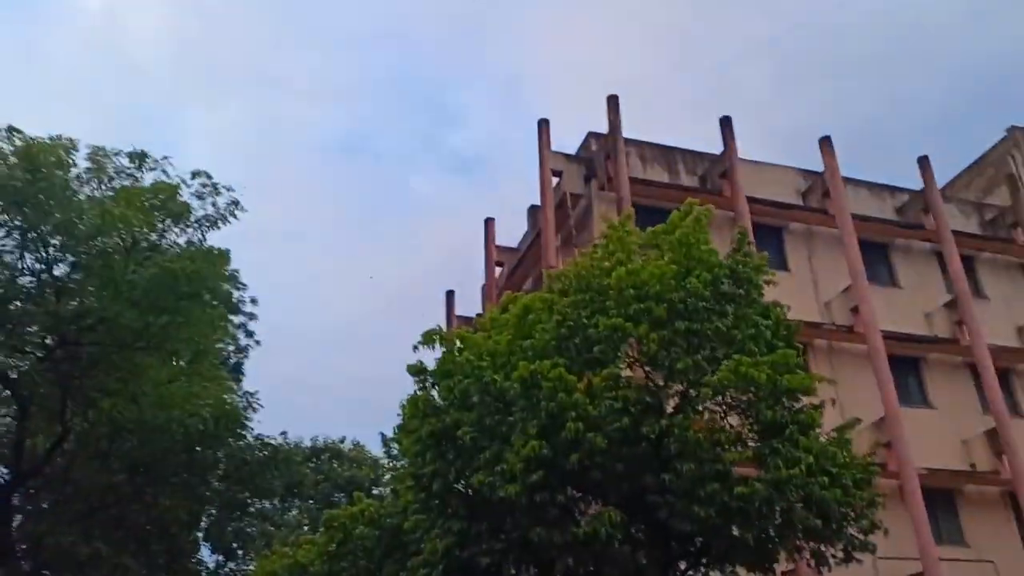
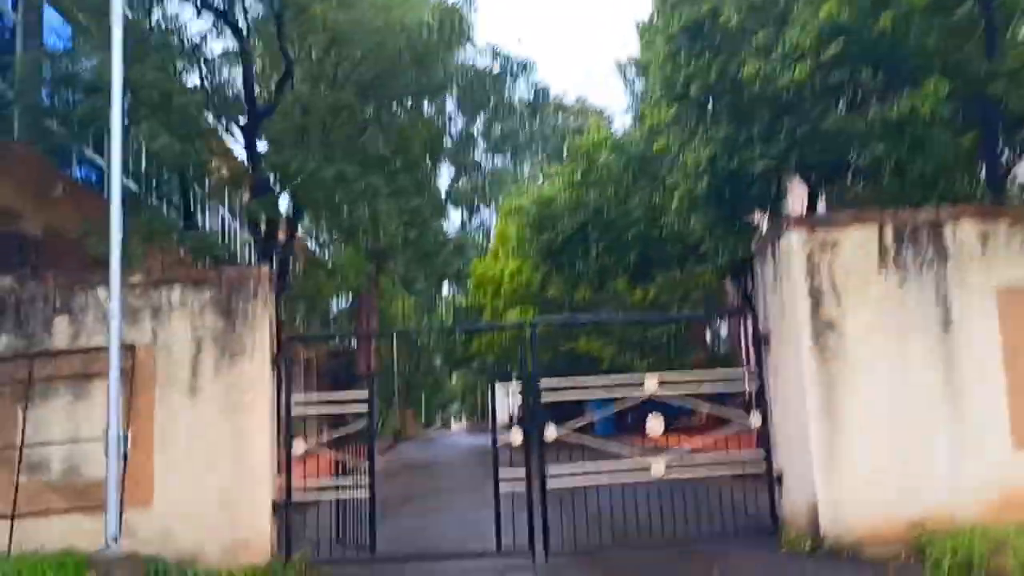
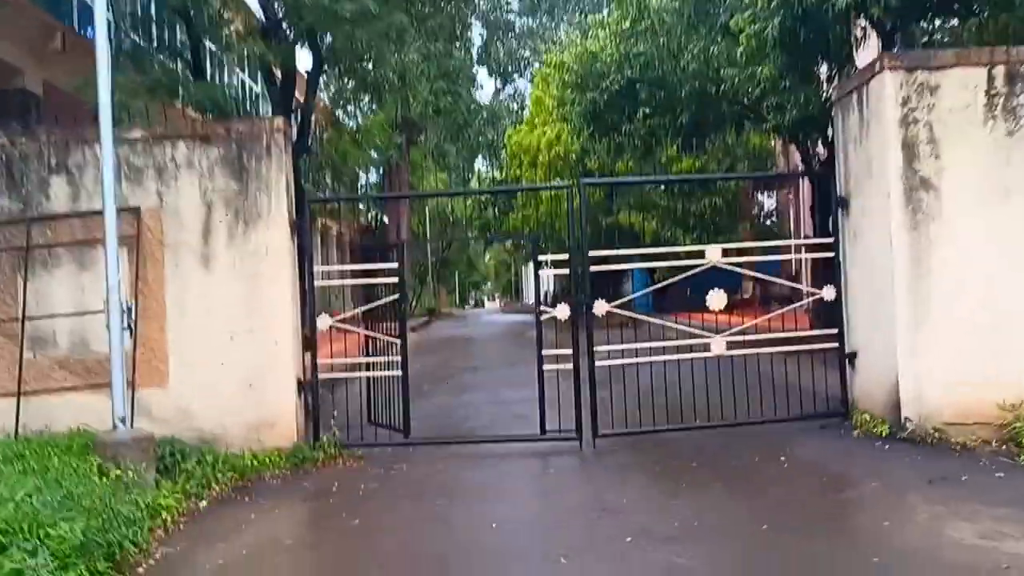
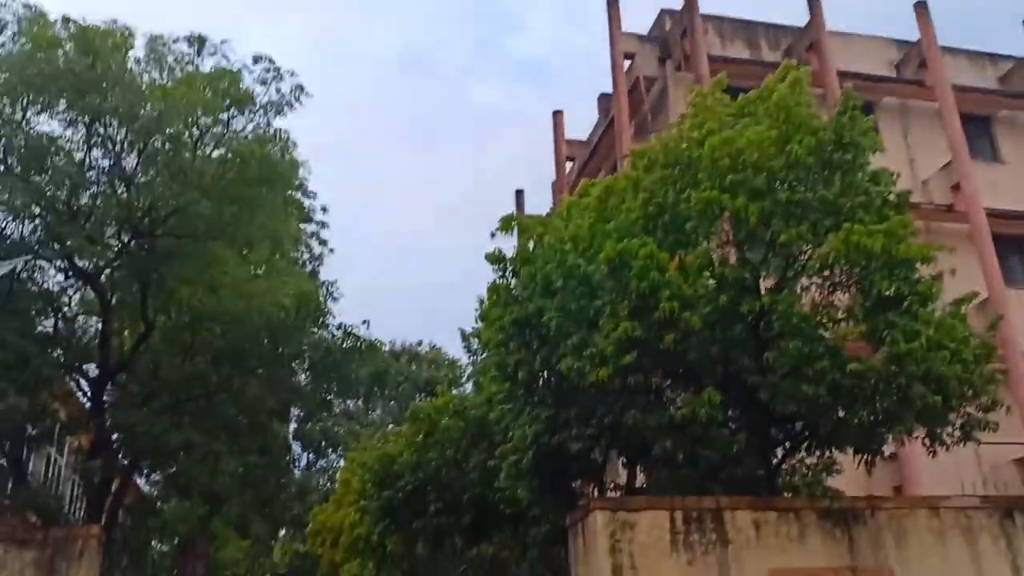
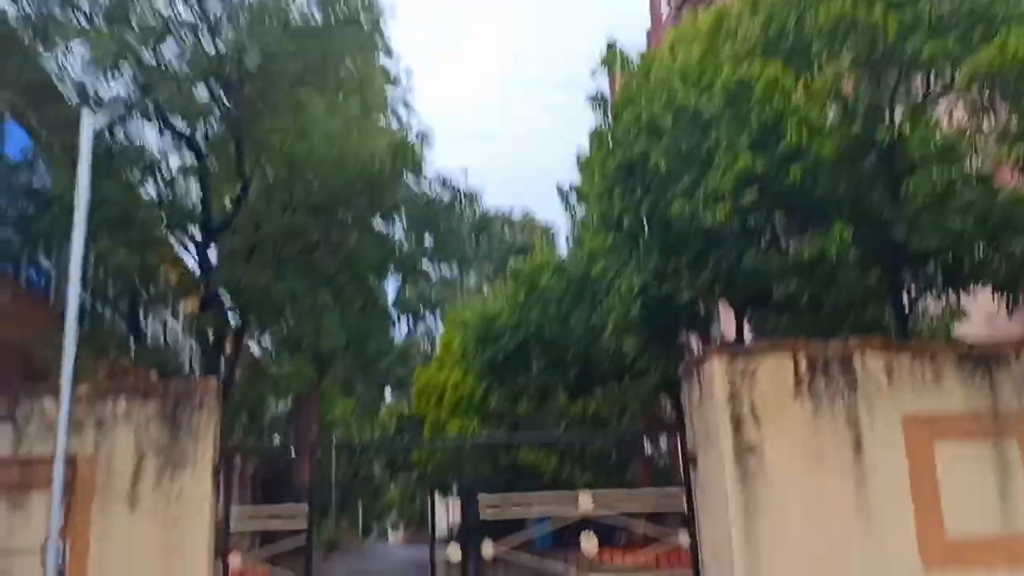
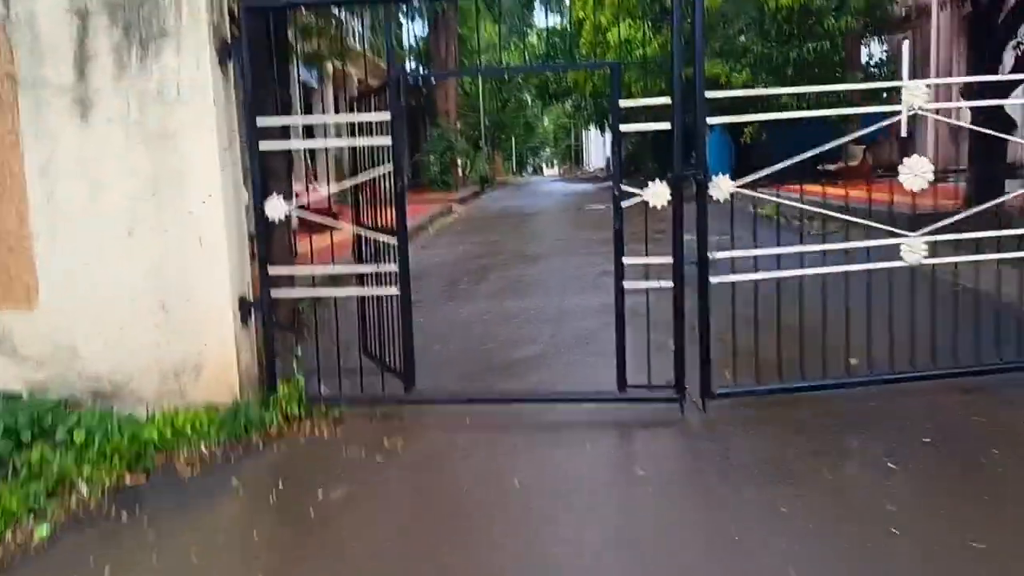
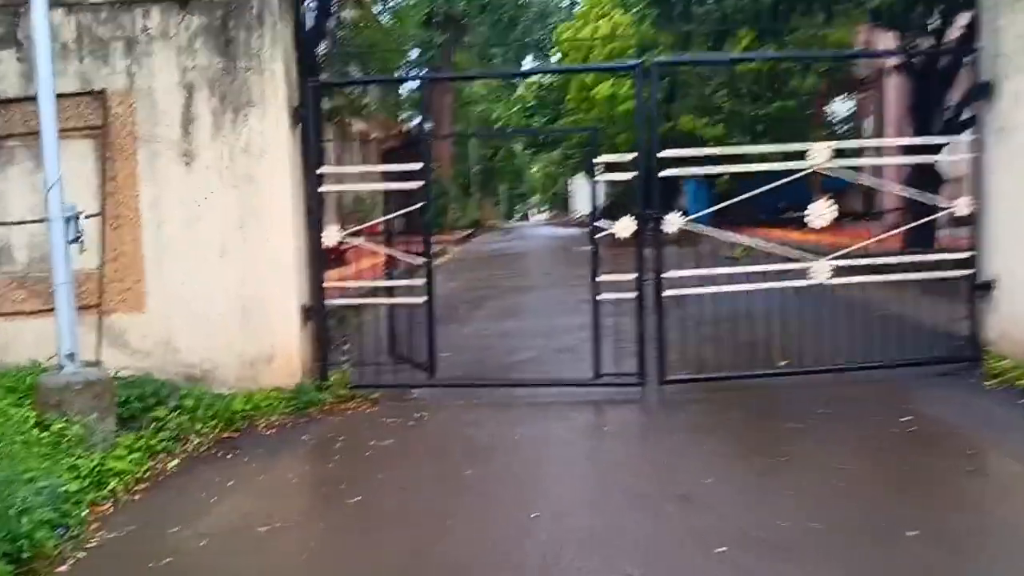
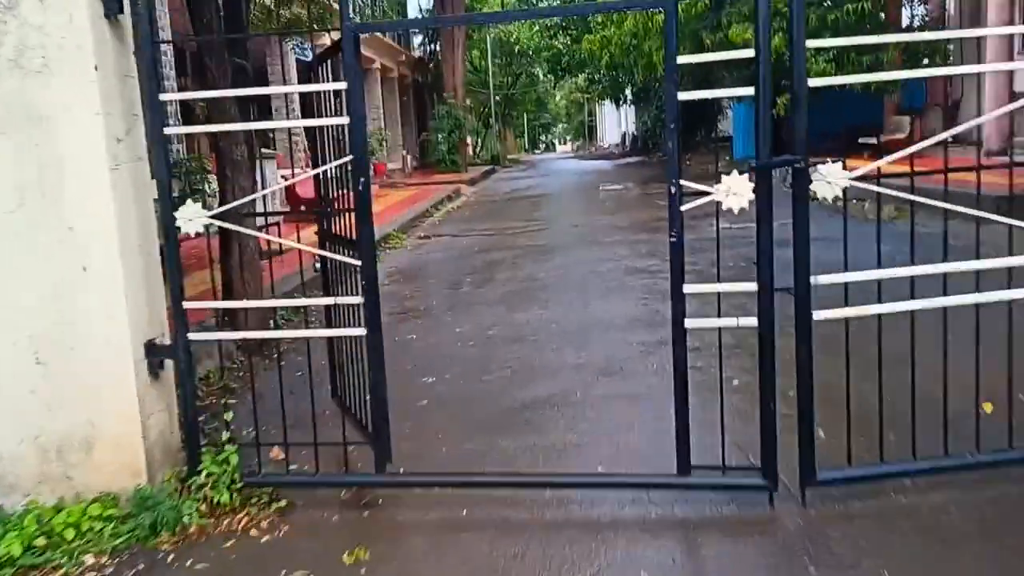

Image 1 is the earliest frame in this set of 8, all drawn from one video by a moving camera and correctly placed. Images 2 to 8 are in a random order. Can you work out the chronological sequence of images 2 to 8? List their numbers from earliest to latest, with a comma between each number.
4, 5, 2, 3, 7, 6, 8
